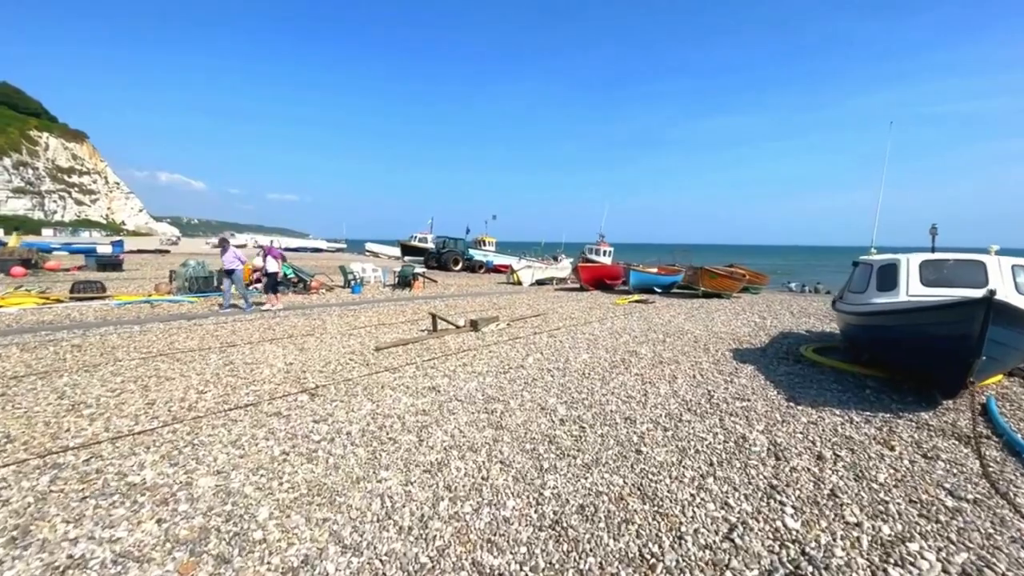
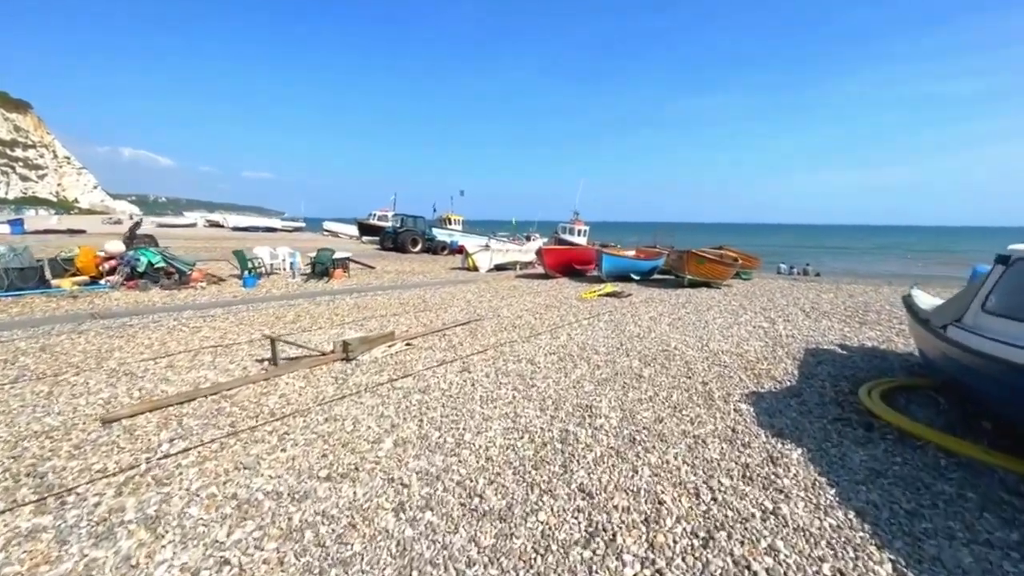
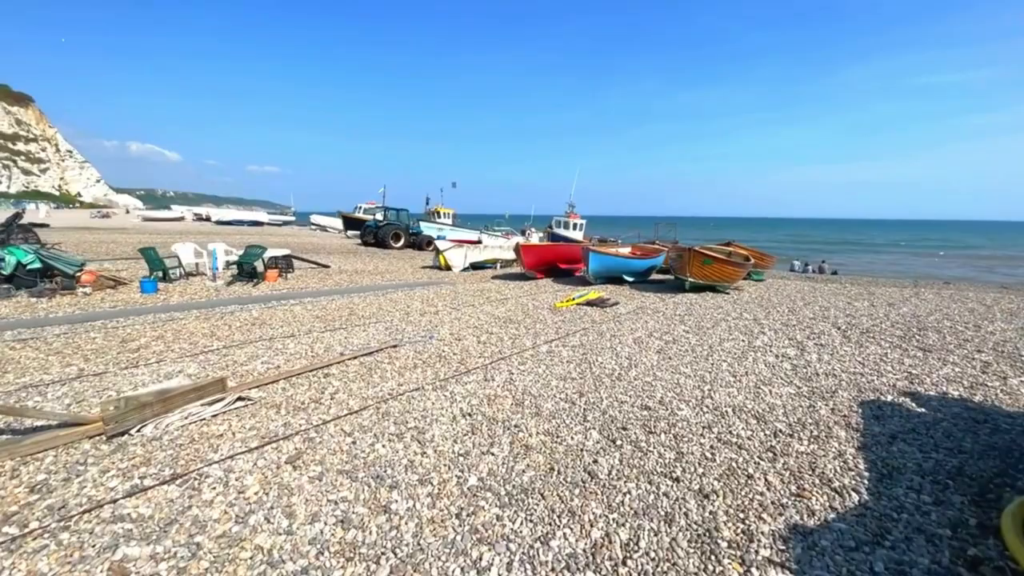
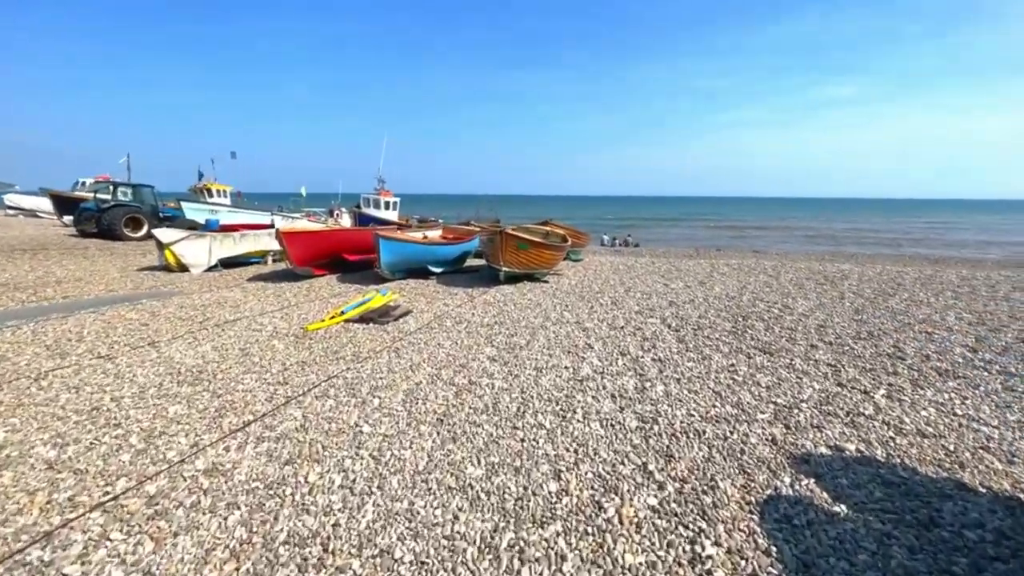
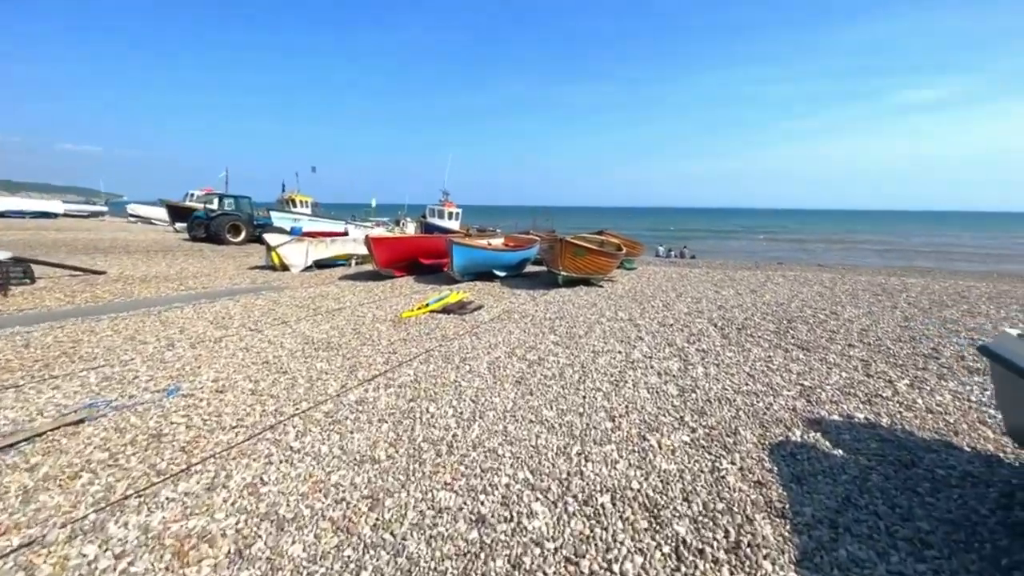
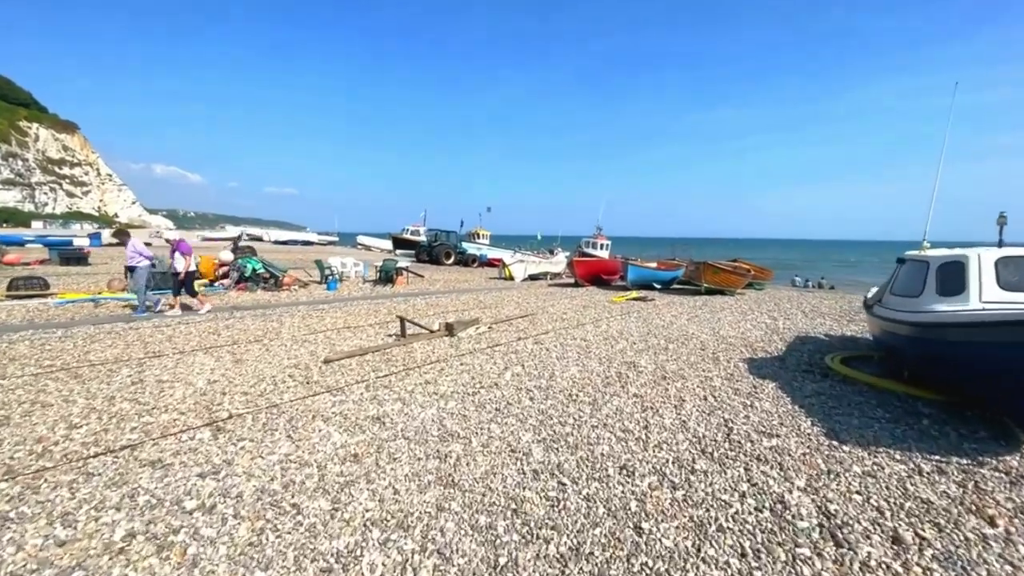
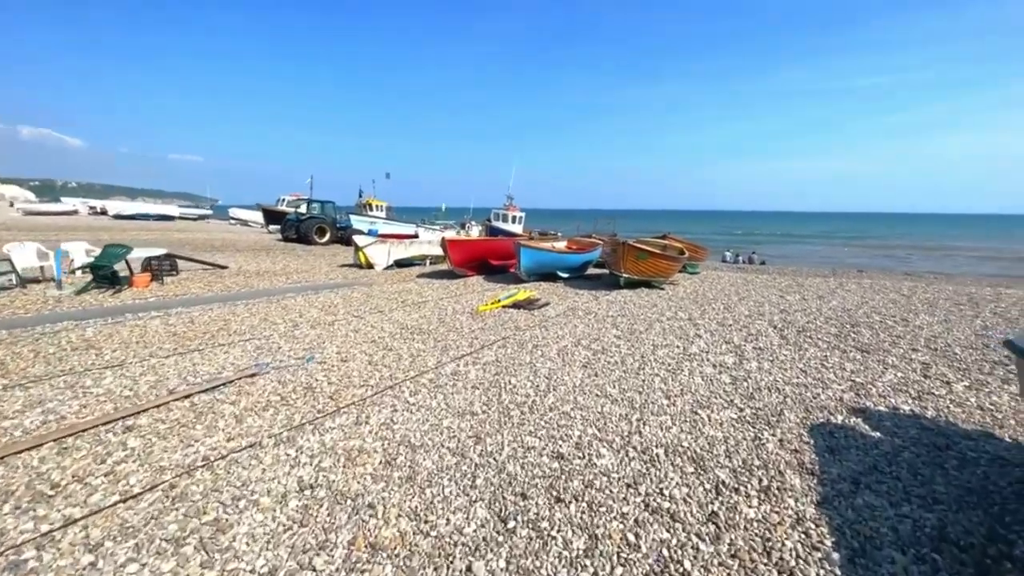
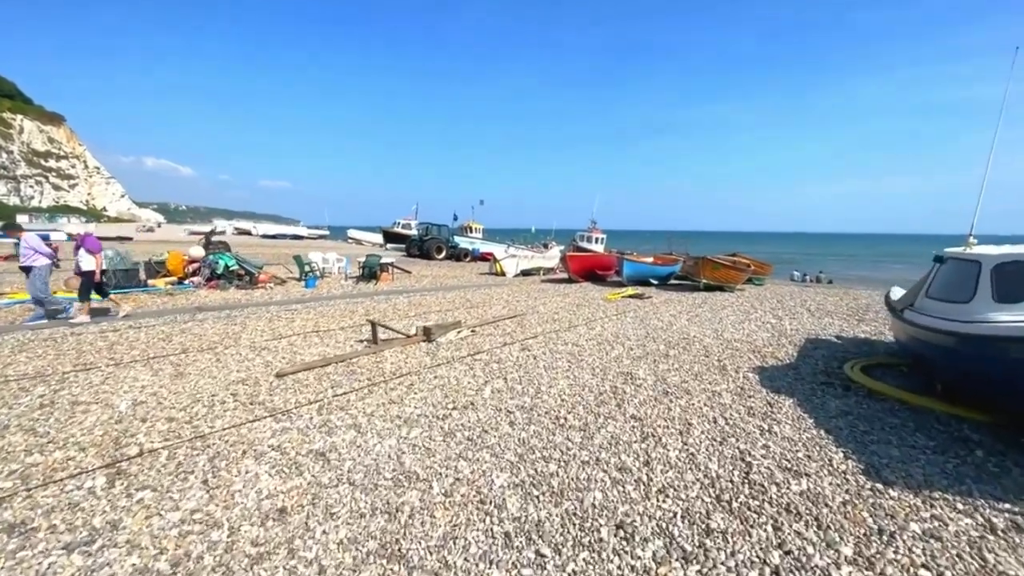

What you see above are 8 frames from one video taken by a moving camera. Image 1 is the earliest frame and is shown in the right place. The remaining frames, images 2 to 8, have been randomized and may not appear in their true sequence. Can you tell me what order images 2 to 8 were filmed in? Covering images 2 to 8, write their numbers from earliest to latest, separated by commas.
6, 8, 2, 3, 7, 5, 4
